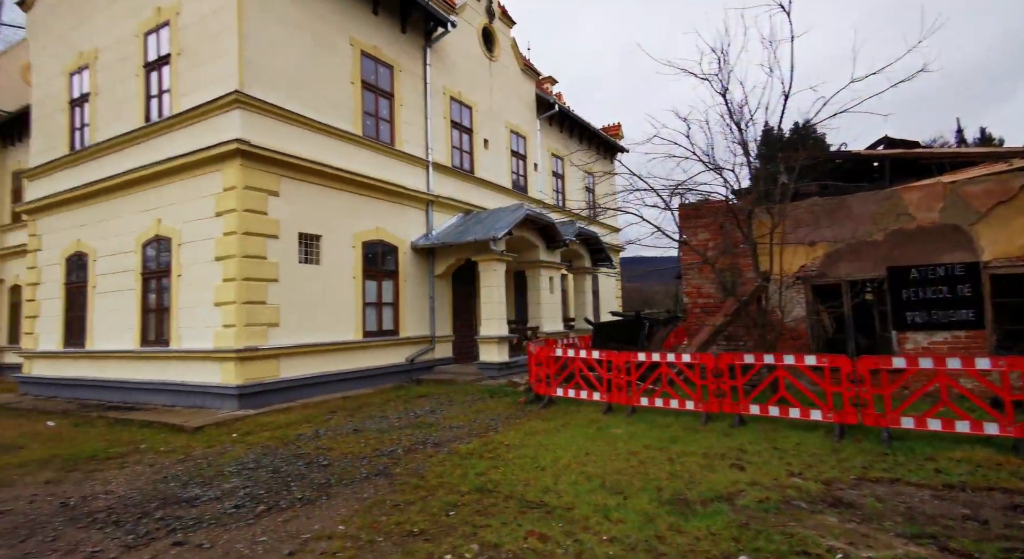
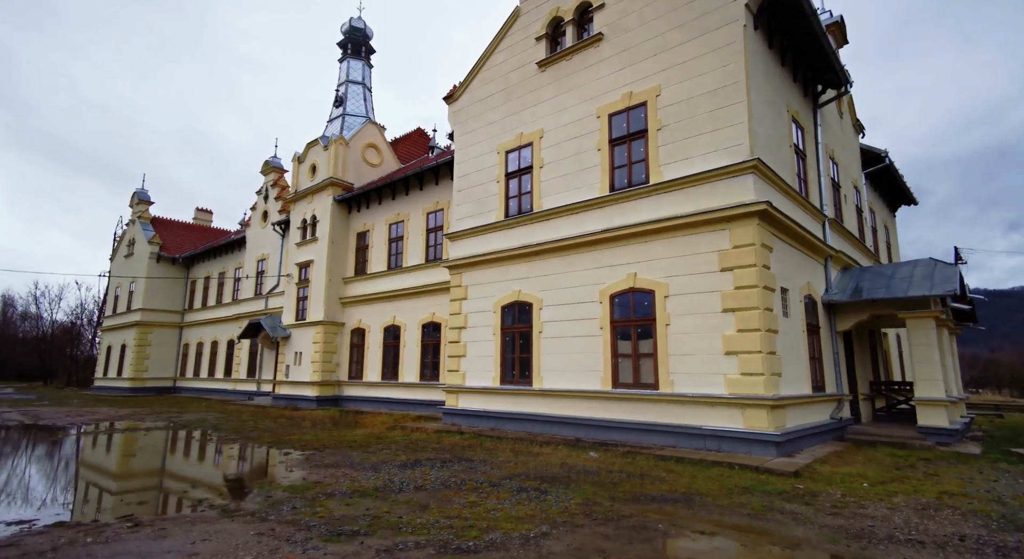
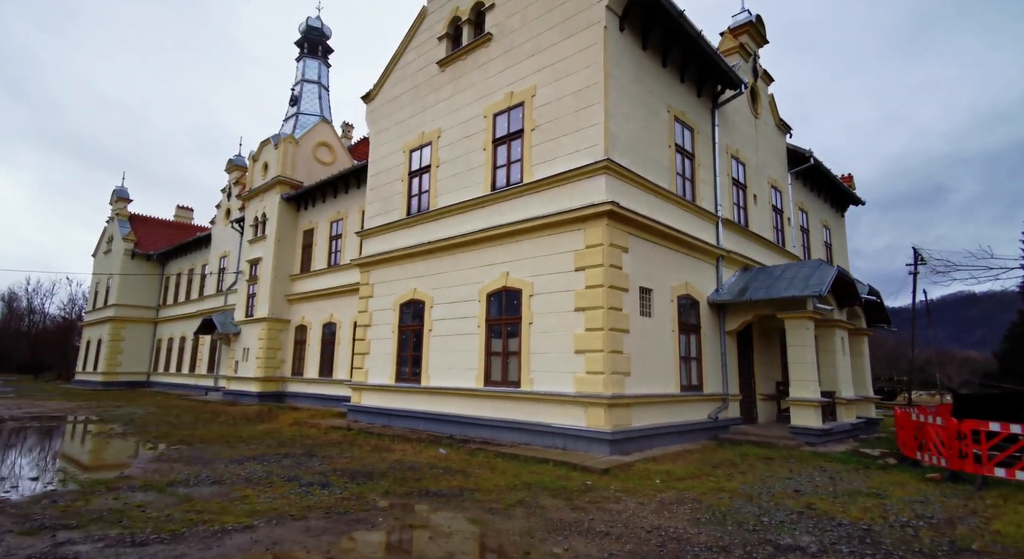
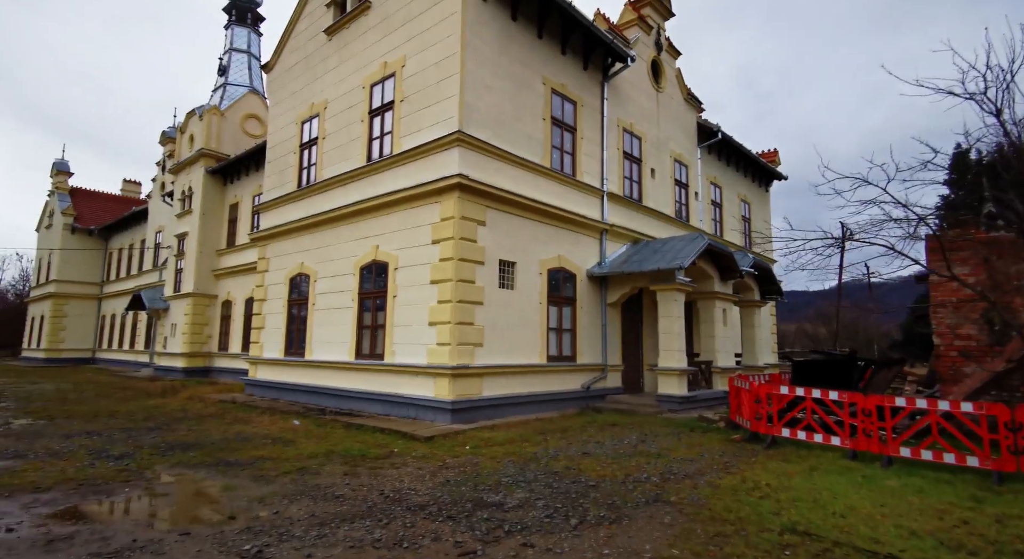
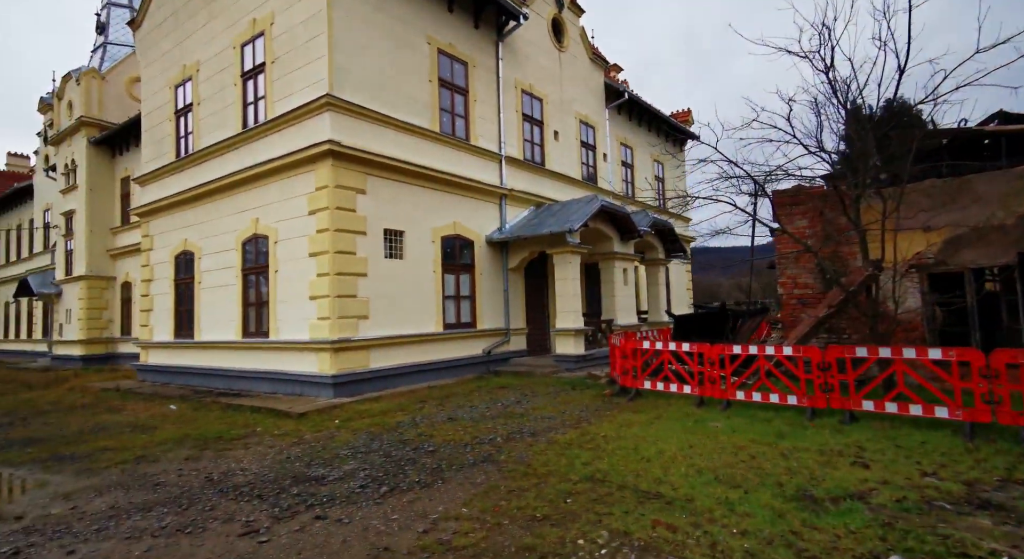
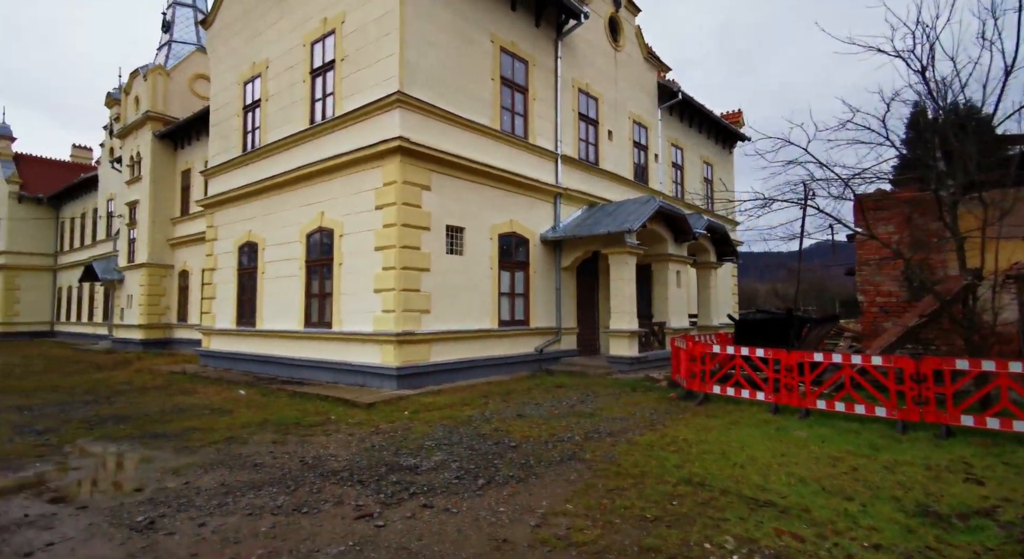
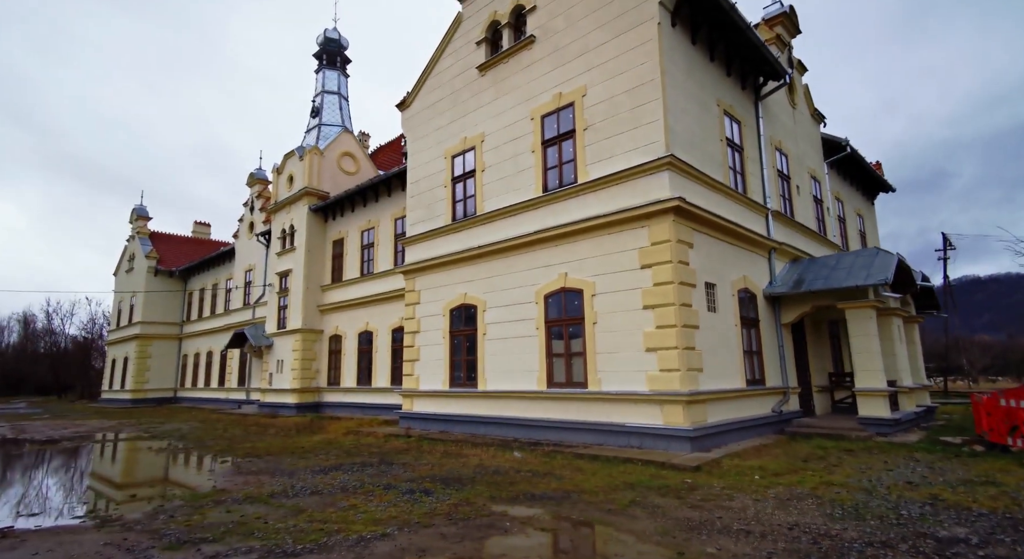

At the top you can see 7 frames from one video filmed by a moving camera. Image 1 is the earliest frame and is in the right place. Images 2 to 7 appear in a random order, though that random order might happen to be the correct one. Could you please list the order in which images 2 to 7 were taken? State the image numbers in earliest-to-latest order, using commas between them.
5, 6, 4, 3, 7, 2
